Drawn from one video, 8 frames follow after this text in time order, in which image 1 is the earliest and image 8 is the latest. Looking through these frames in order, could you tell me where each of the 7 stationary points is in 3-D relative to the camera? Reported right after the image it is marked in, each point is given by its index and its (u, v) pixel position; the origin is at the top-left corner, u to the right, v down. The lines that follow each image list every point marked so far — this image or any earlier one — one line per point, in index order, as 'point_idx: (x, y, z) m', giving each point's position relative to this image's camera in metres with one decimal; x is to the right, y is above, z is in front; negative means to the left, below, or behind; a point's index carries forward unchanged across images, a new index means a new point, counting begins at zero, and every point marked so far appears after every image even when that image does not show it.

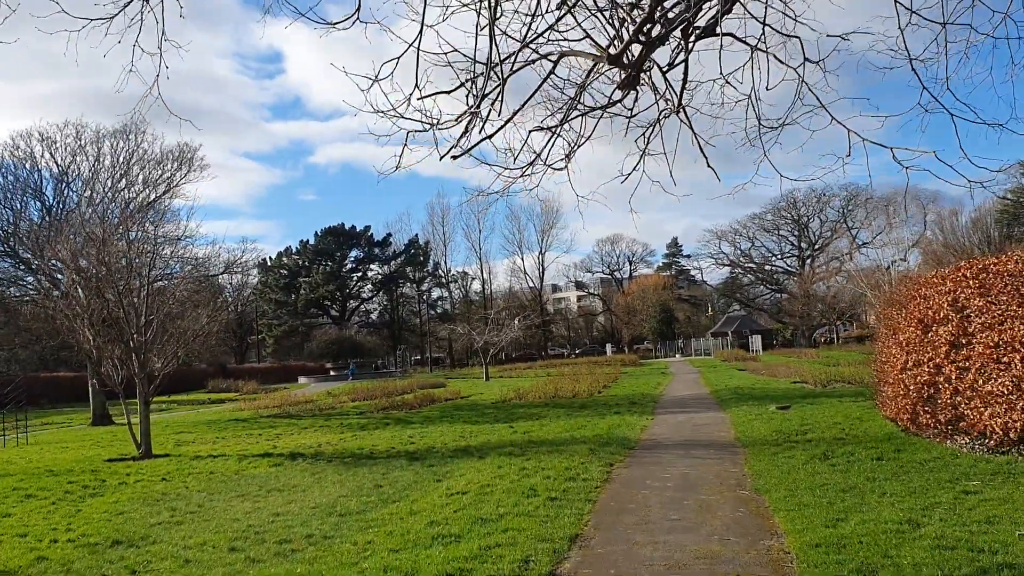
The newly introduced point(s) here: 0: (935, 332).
0: (+4.8, -0.5, +8.0) m
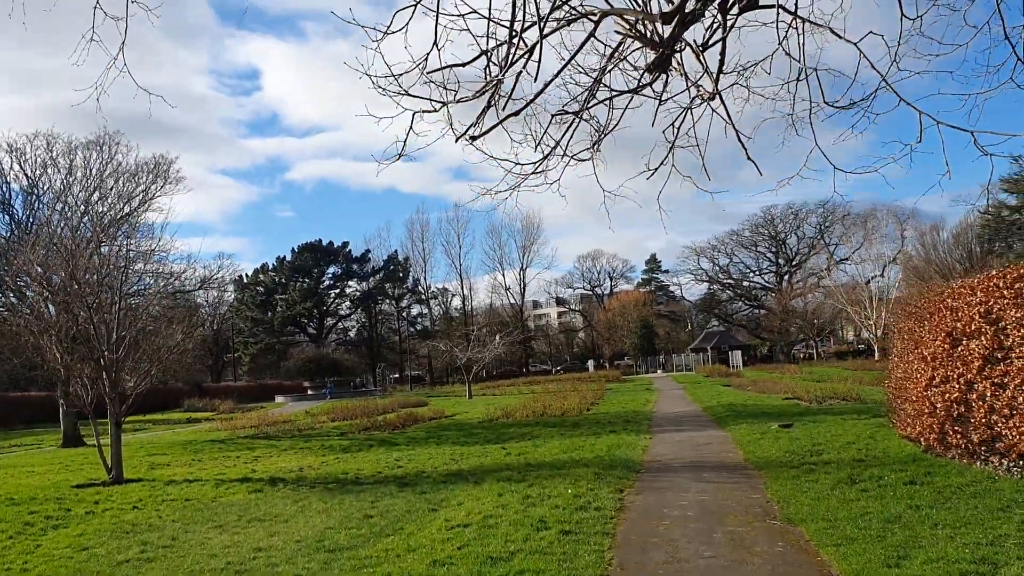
0: (+4.8, -0.6, +7.5) m
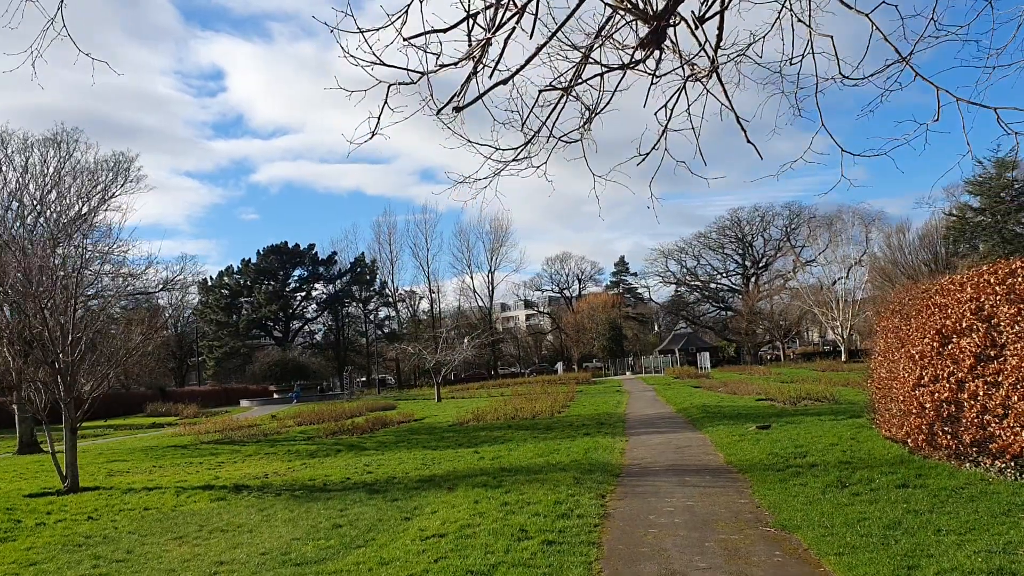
0: (+4.6, -0.6, +7.4) m
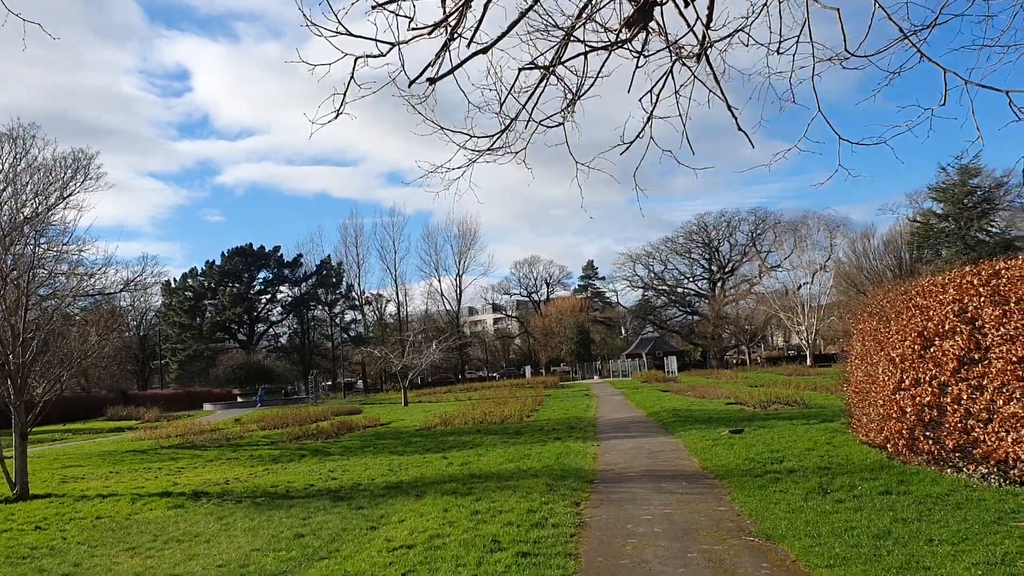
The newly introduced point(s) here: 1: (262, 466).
0: (+4.3, -0.6, +7.2) m
1: (-5.7, -4.1, +16.3) m
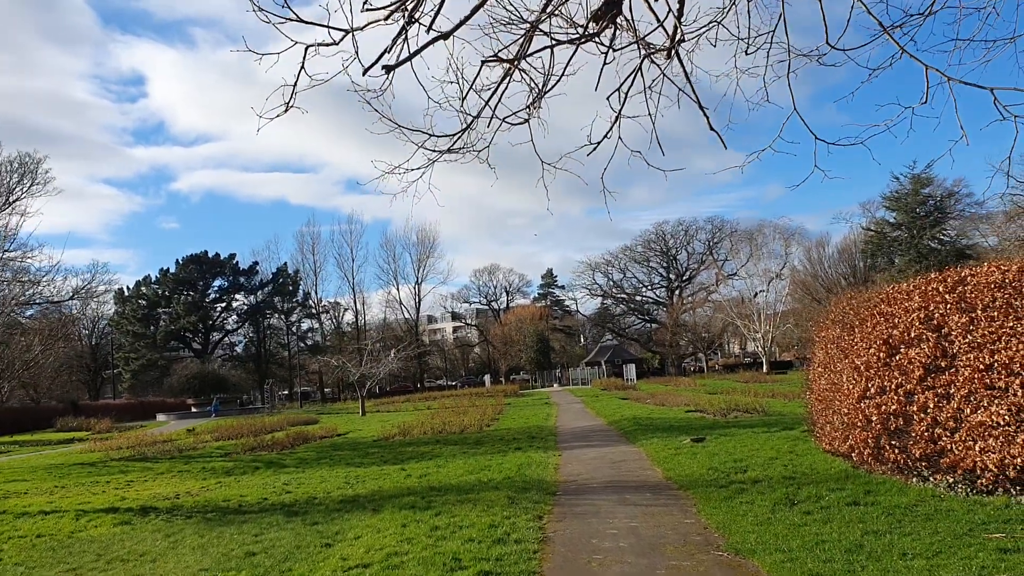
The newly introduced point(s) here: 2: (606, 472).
0: (+3.9, -0.7, +7.1) m
1: (-6.6, -4.3, +15.6) m
2: (+1.4, -2.7, +10.3) m
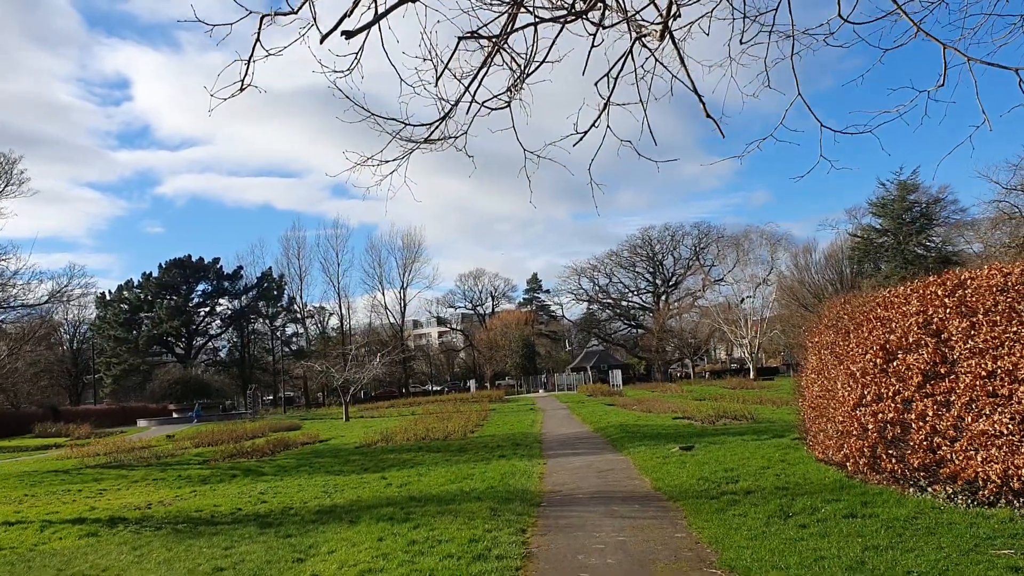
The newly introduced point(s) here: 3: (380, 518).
0: (+3.8, -0.7, +6.9) m
1: (-7.0, -4.3, +15.2) m
2: (+1.1, -2.7, +10.0) m
3: (-1.6, -2.8, +8.6) m
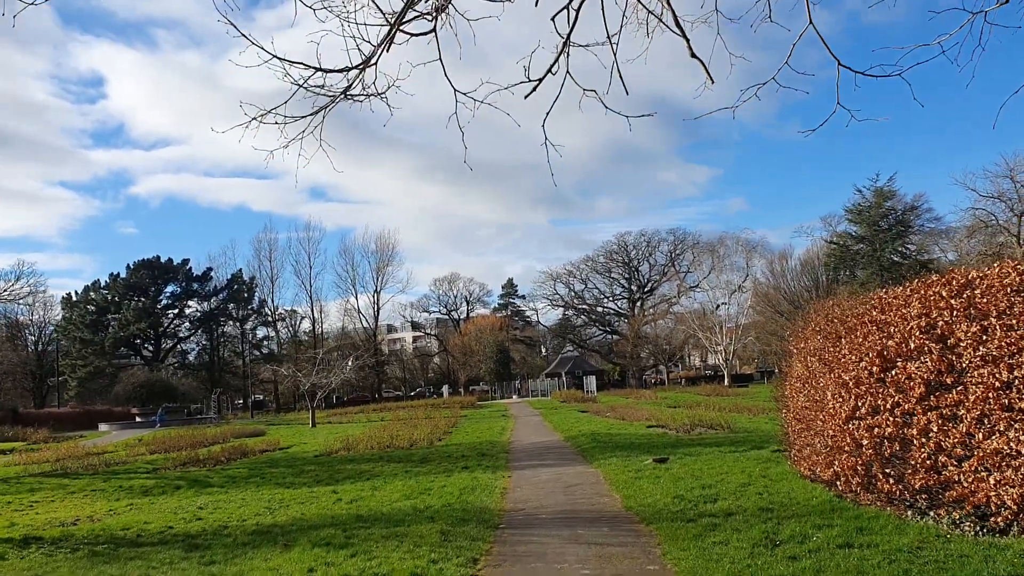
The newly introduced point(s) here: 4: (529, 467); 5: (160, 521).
0: (+3.4, -0.7, +6.1) m
1: (-7.7, -4.2, +14.0) m
2: (+0.6, -2.7, +9.1) m
3: (-2.1, -2.8, +7.7) m
4: (+0.4, -3.3, +12.9) m
5: (-5.3, -3.5, +10.6) m
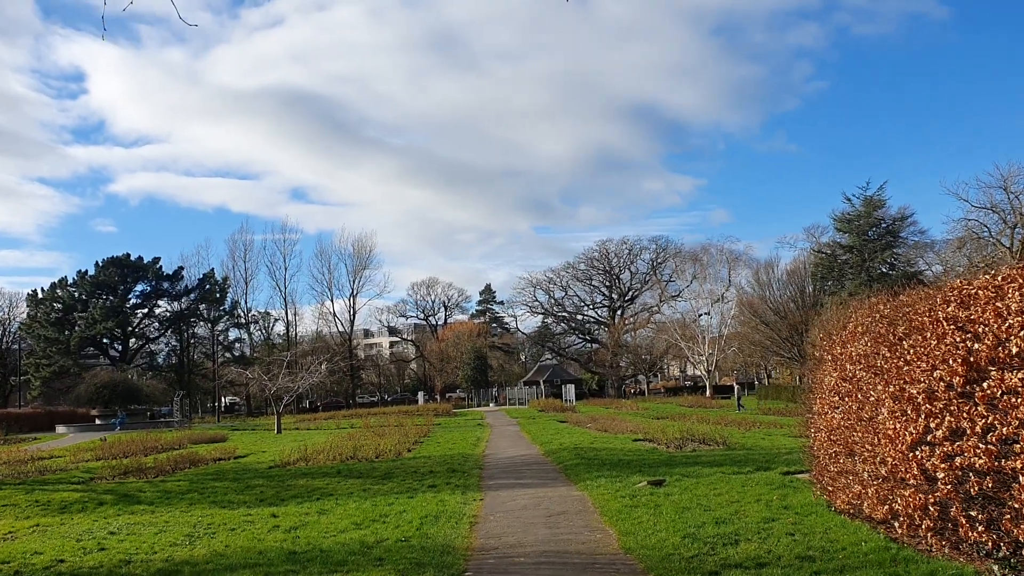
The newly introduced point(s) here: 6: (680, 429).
0: (+3.2, -0.6, +4.6) m
1: (-8.2, -4.0, +12.1) m
2: (+0.3, -2.6, +7.5) m
3: (-2.4, -2.6, +5.9) m
4: (-0.1, -3.2, +11.3) m
5: (-5.7, -3.3, +8.8) m
6: (+4.6, -3.7, +18.6) m
